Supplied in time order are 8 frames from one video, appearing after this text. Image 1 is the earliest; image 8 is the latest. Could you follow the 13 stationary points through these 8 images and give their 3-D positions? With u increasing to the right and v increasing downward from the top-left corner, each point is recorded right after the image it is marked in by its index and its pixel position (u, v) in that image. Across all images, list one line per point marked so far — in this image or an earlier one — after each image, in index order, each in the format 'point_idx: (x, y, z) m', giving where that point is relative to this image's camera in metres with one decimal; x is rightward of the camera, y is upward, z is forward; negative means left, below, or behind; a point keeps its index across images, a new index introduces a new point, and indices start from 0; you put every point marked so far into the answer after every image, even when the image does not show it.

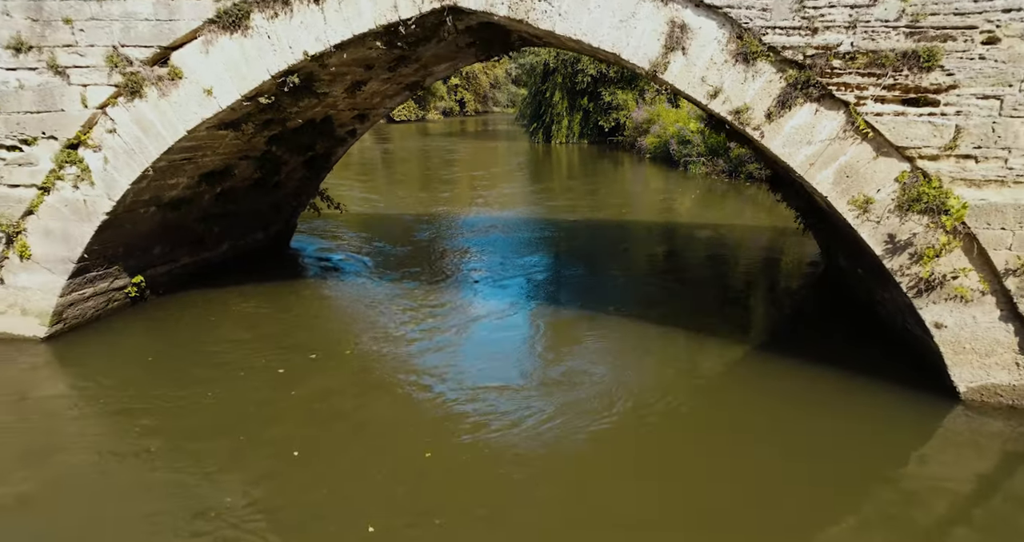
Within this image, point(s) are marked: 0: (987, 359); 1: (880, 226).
0: (+2.7, -0.5, +3.7) m
1: (+2.1, +0.3, +3.6) m
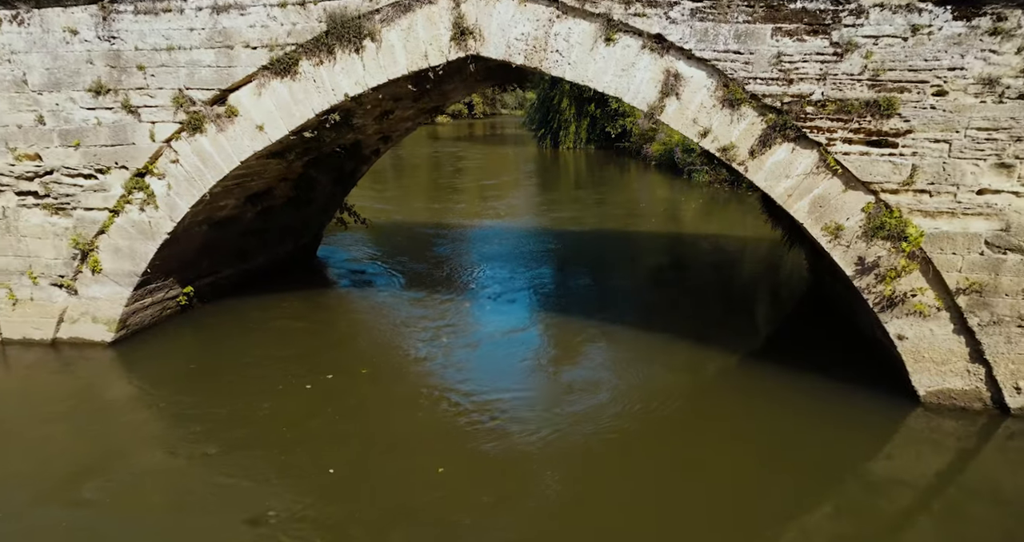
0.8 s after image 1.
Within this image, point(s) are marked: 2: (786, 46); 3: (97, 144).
0: (+2.8, -0.6, +4.2) m
1: (+2.2, +0.1, +4.2) m
2: (+1.7, +1.4, +4.0) m
3: (-3.3, +1.0, +5.1) m
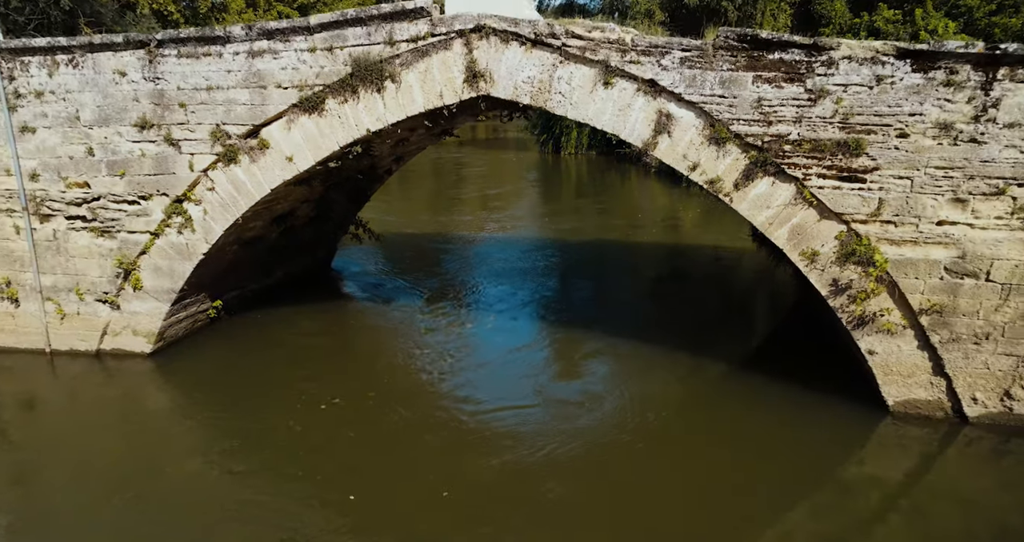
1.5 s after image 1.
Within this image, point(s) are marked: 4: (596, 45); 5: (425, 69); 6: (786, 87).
0: (+2.8, -0.8, +4.7) m
1: (+2.2, 0.0, +4.6) m
2: (+1.7, +1.2, +4.4) m
3: (-3.2, +0.8, +5.6) m
4: (+0.6, +1.6, +4.7) m
5: (-0.7, +1.6, +5.0) m
6: (+1.8, +1.2, +4.4) m
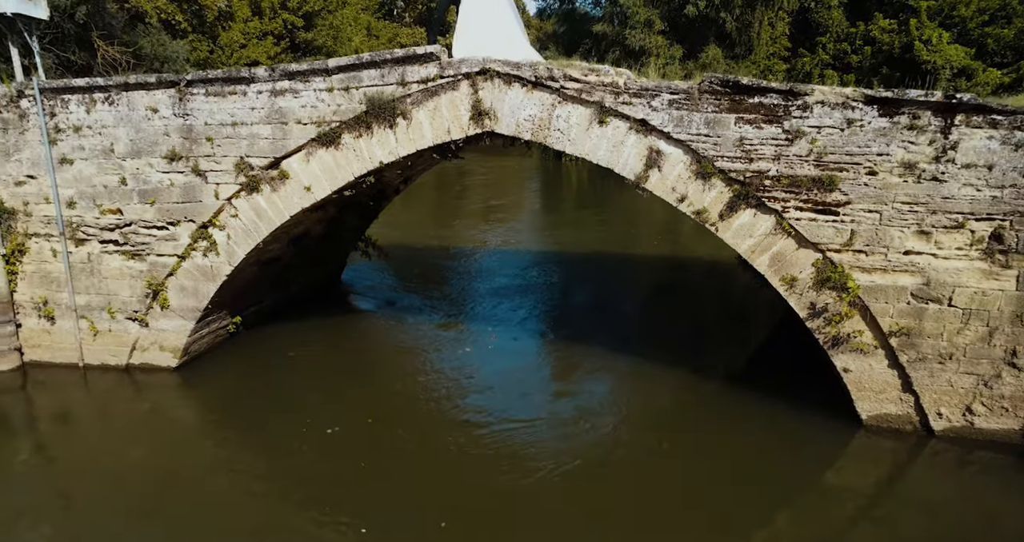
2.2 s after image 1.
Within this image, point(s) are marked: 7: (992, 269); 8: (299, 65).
0: (+2.9, -1.0, +5.0) m
1: (+2.2, -0.2, +5.0) m
2: (+1.7, +1.0, +4.8) m
3: (-3.2, +0.7, +6.0) m
4: (+0.6, +1.4, +5.1) m
5: (-0.7, +1.4, +5.4) m
6: (+1.9, +1.1, +4.8) m
7: (+3.4, 0.0, +4.6) m
8: (-1.8, +1.7, +5.5) m
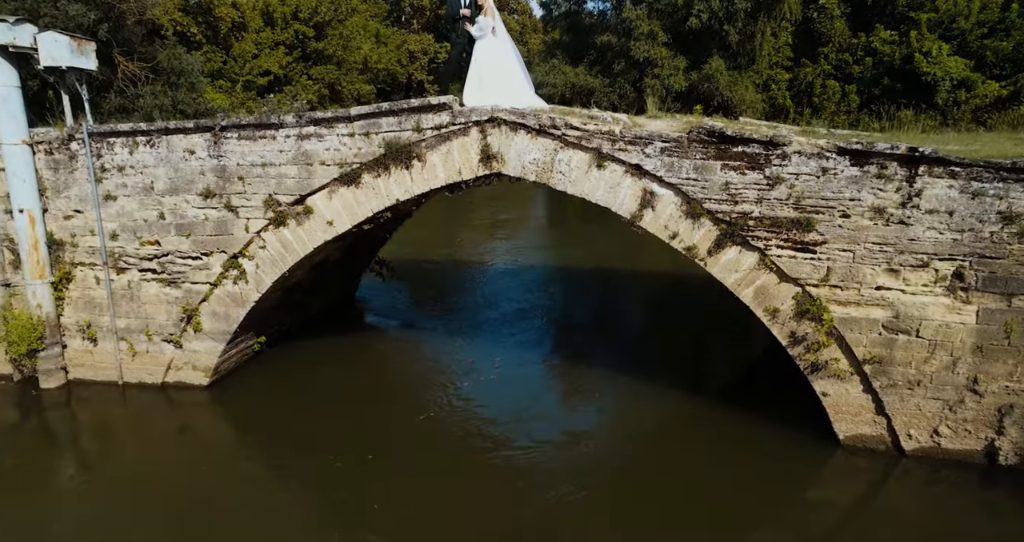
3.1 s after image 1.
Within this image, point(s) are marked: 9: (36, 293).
0: (+2.9, -1.2, +5.5) m
1: (+2.3, -0.5, +5.5) m
2: (+1.8, +0.8, +5.3) m
3: (-3.1, +0.4, +6.6) m
4: (+0.7, +1.2, +5.6) m
5: (-0.6, +1.1, +5.9) m
6: (+1.9, +0.8, +5.3) m
7: (+3.4, -0.3, +5.0) m
8: (-1.7, +1.5, +6.0) m
9: (-4.9, -0.2, +6.8) m
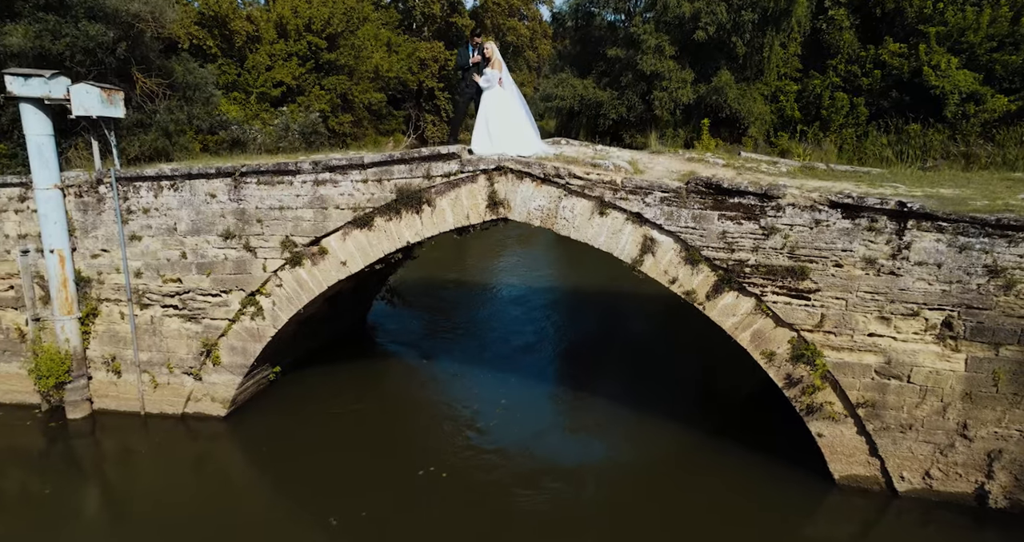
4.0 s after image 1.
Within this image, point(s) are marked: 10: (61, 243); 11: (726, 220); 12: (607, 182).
0: (+3.0, -1.6, +5.7) m
1: (+2.3, -0.9, +5.7) m
2: (+1.8, +0.4, +5.5) m
3: (-3.0, 0.0, +6.9) m
4: (+0.7, +0.8, +5.8) m
5: (-0.5, +0.7, +6.2) m
6: (+2.0, +0.4, +5.5) m
7: (+3.5, -0.6, +5.2) m
8: (-1.7, +1.1, +6.3) m
9: (-4.9, -0.6, +7.1) m
10: (-4.8, +0.3, +6.9) m
11: (+1.8, +0.4, +5.5) m
12: (+0.8, +0.8, +5.8) m
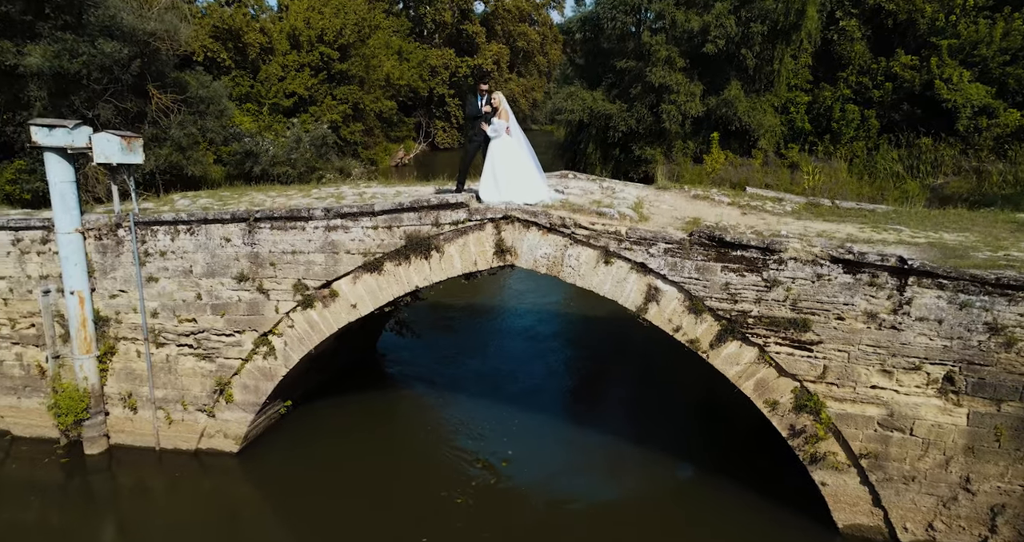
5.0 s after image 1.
0: (+3.0, -2.1, +5.7) m
1: (+2.4, -1.3, +5.7) m
2: (+1.9, -0.1, +5.6) m
3: (-3.0, -0.5, +7.0) m
4: (+0.8, +0.3, +5.9) m
5: (-0.5, +0.3, +6.3) m
6: (+2.0, 0.0, +5.6) m
7: (+3.5, -1.1, +5.2) m
8: (-1.6, +0.6, +6.4) m
9: (-4.8, -1.1, +7.3) m
10: (-4.7, -0.1, +7.1) m
11: (+1.9, 0.0, +5.6) m
12: (+0.9, +0.4, +5.9) m
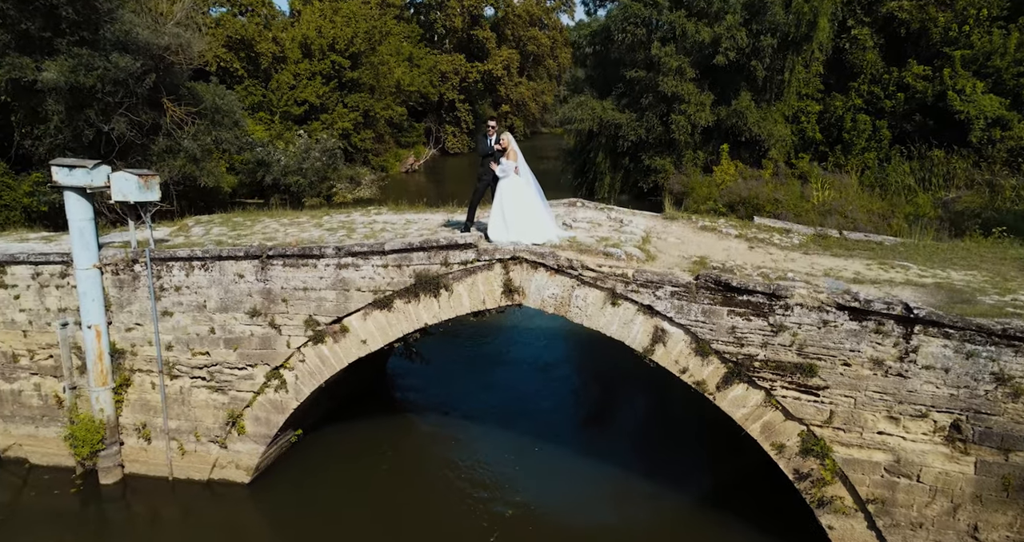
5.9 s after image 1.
0: (+3.1, -2.5, +5.7) m
1: (+2.5, -1.7, +5.7) m
2: (+2.0, -0.4, +5.6) m
3: (-2.9, -0.8, +7.1) m
4: (+0.9, 0.0, +6.0) m
5: (-0.4, -0.1, +6.4) m
6: (+2.1, -0.4, +5.6) m
7: (+3.6, -1.5, +5.2) m
8: (-1.5, +0.2, +6.5) m
9: (-4.7, -1.4, +7.4) m
10: (-4.6, -0.5, +7.2) m
11: (+1.9, -0.4, +5.6) m
12: (+1.0, 0.0, +5.9) m
